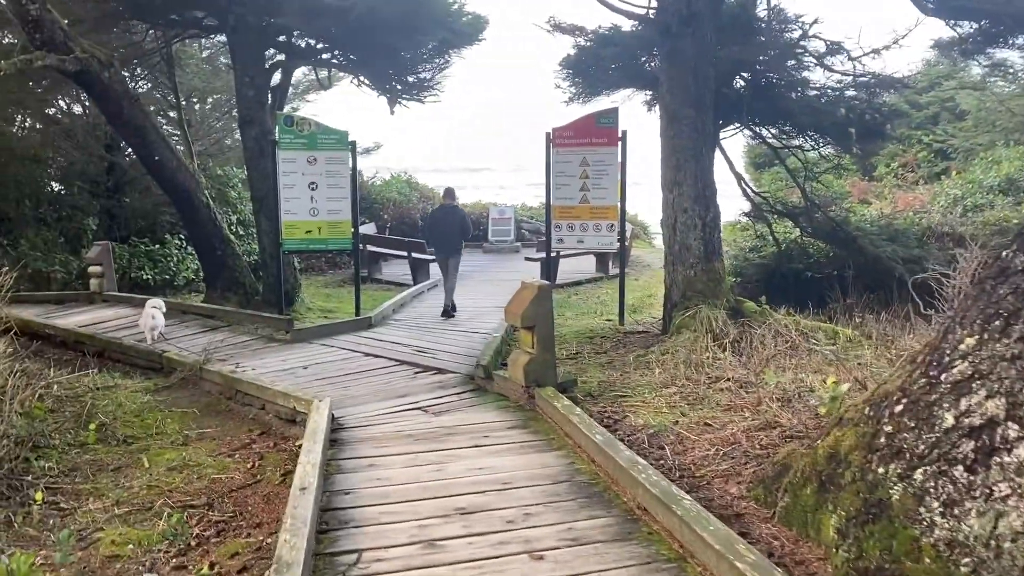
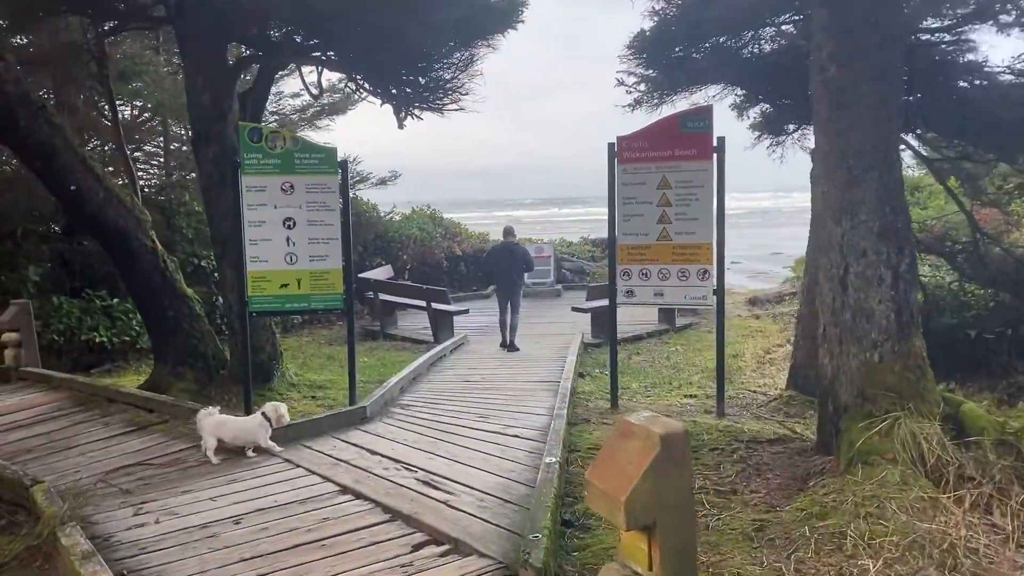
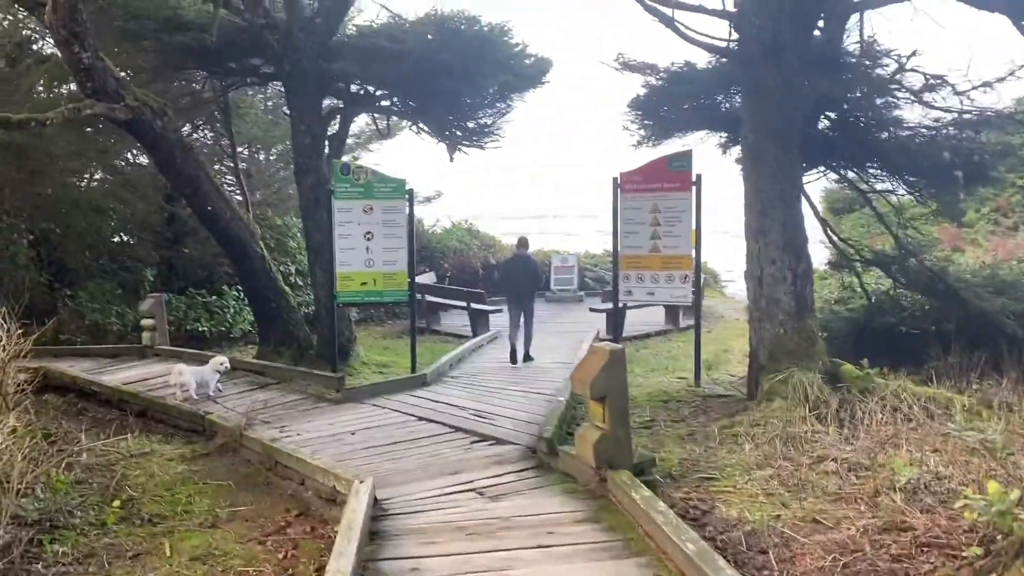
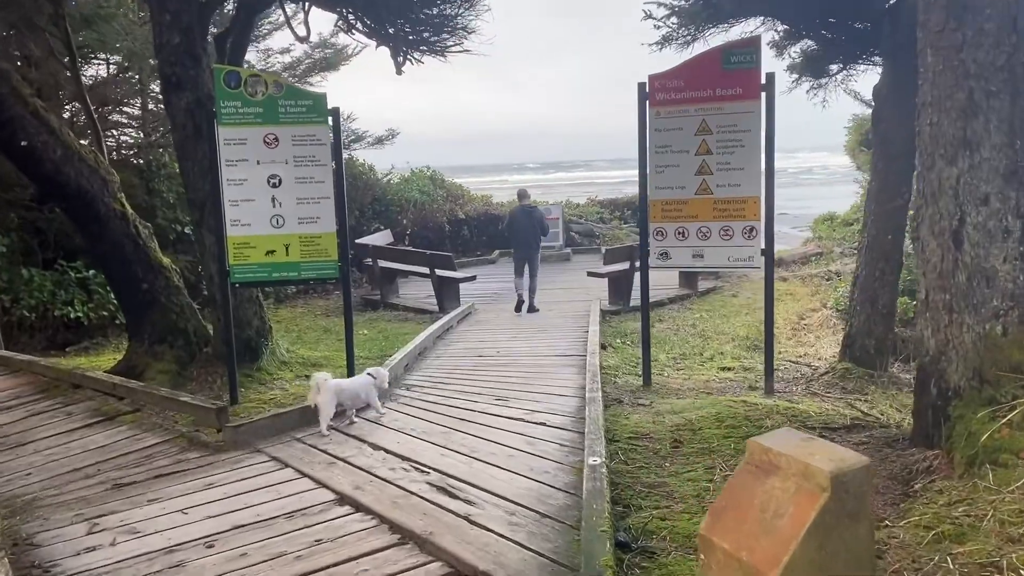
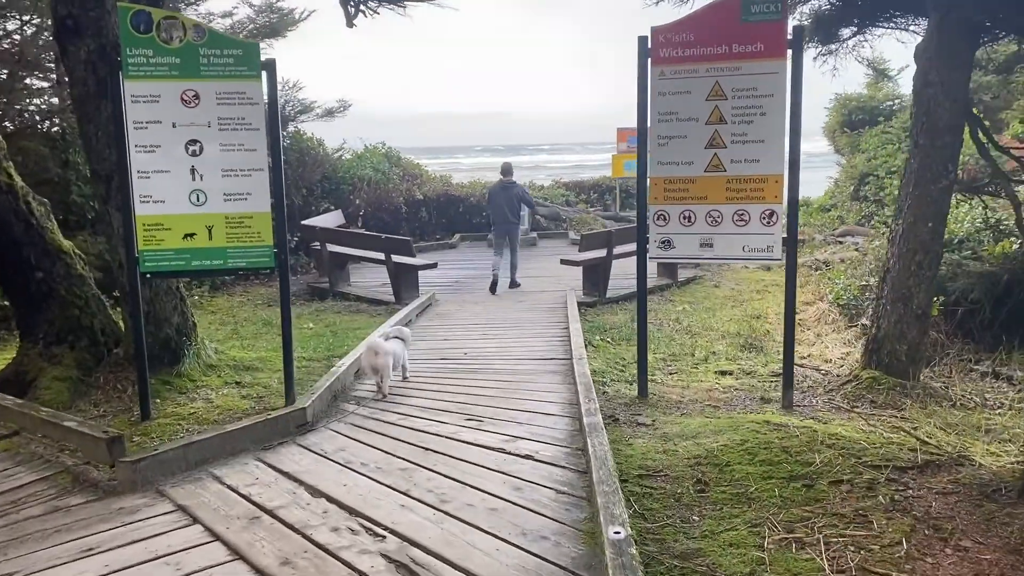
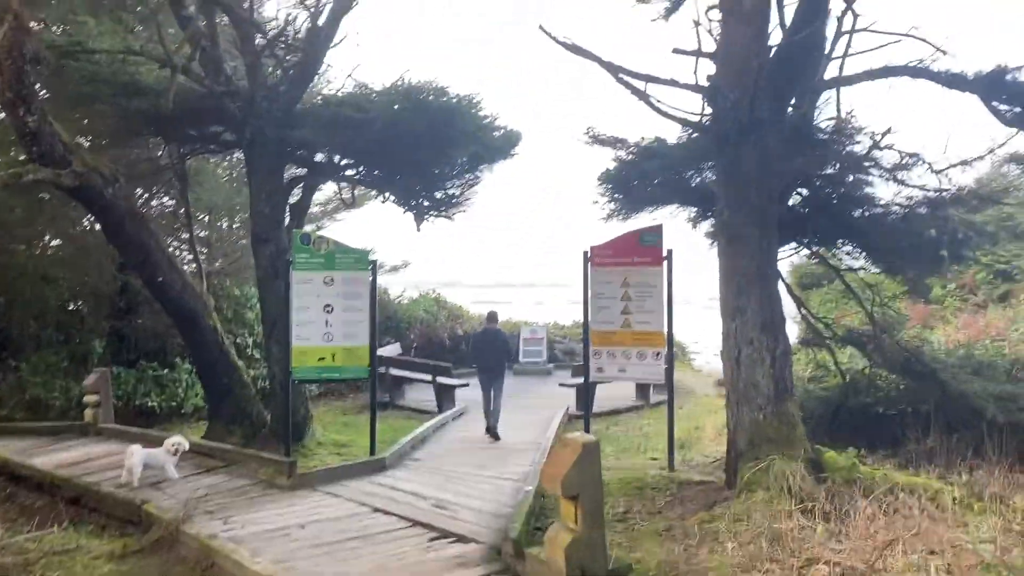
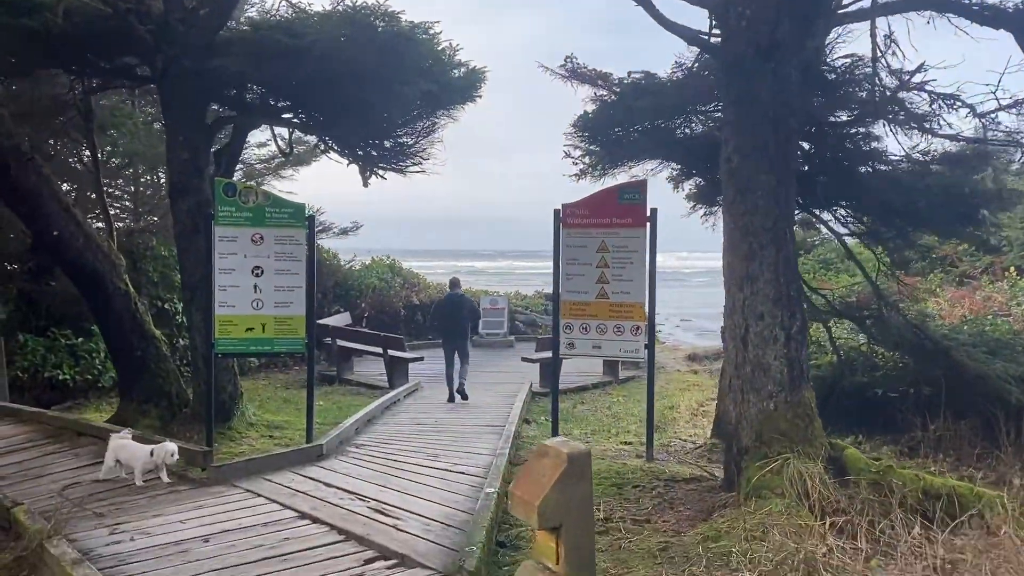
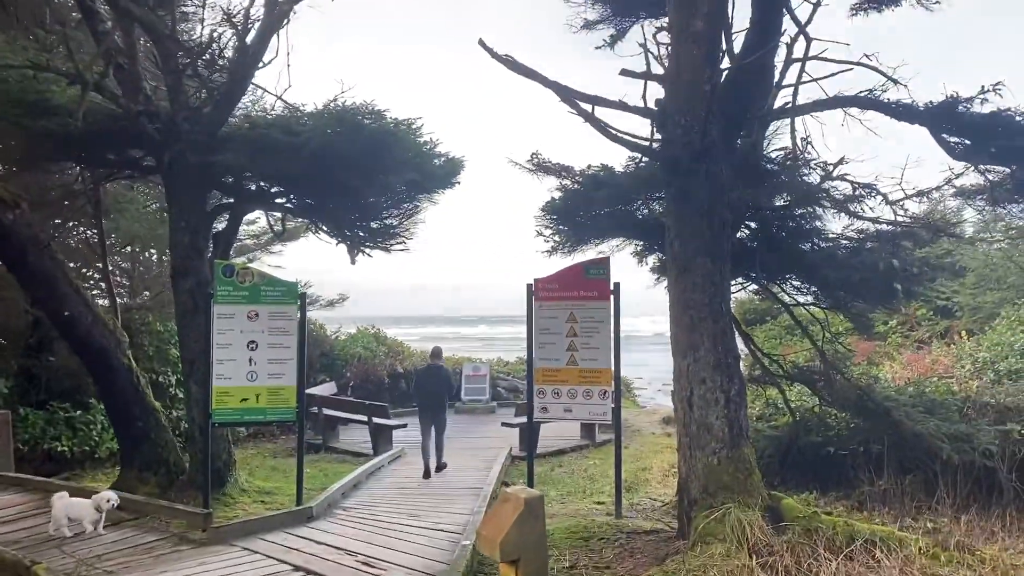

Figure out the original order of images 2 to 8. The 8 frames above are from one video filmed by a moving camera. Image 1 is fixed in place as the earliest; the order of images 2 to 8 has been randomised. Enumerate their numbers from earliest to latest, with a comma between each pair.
3, 6, 8, 7, 2, 4, 5
